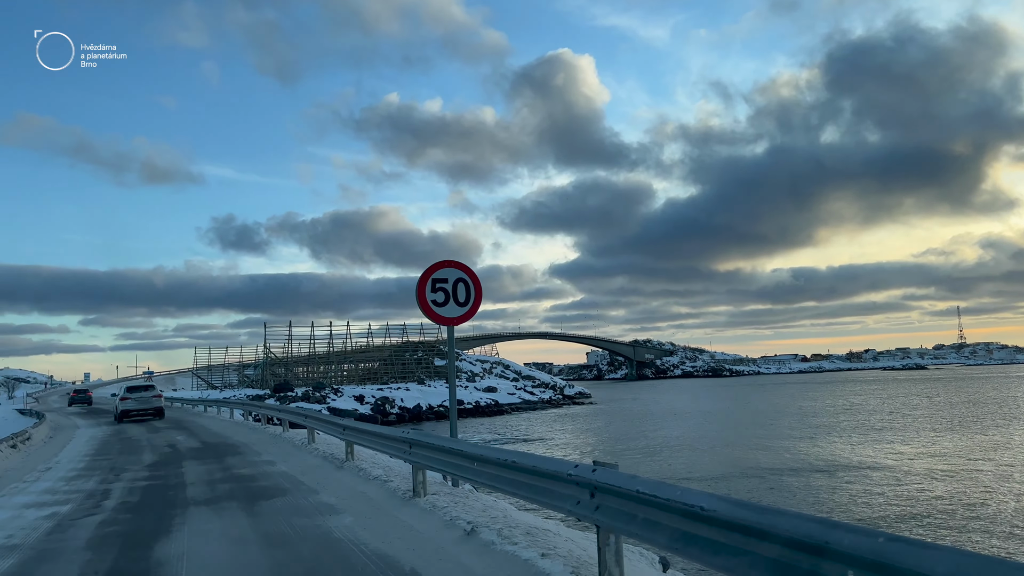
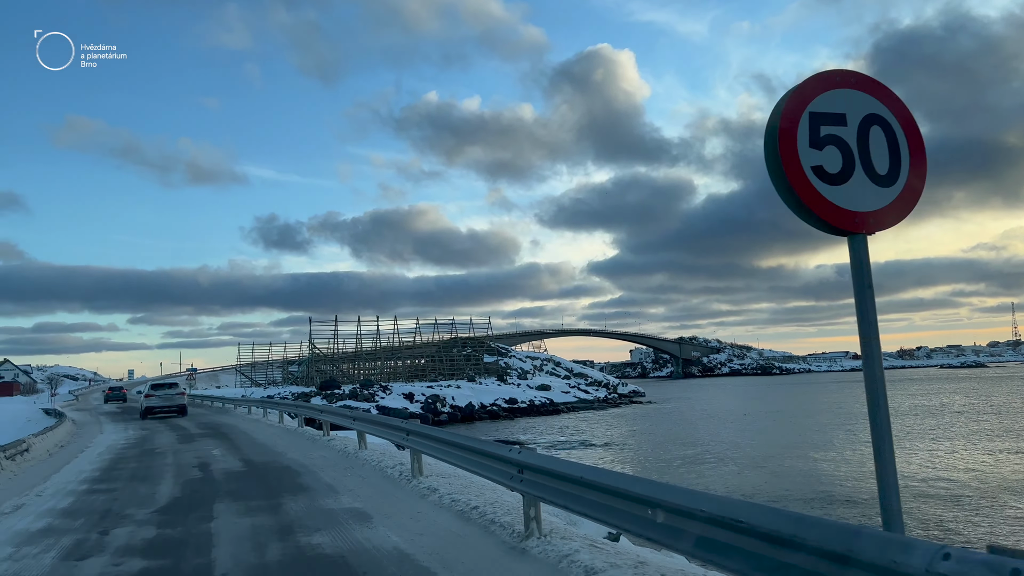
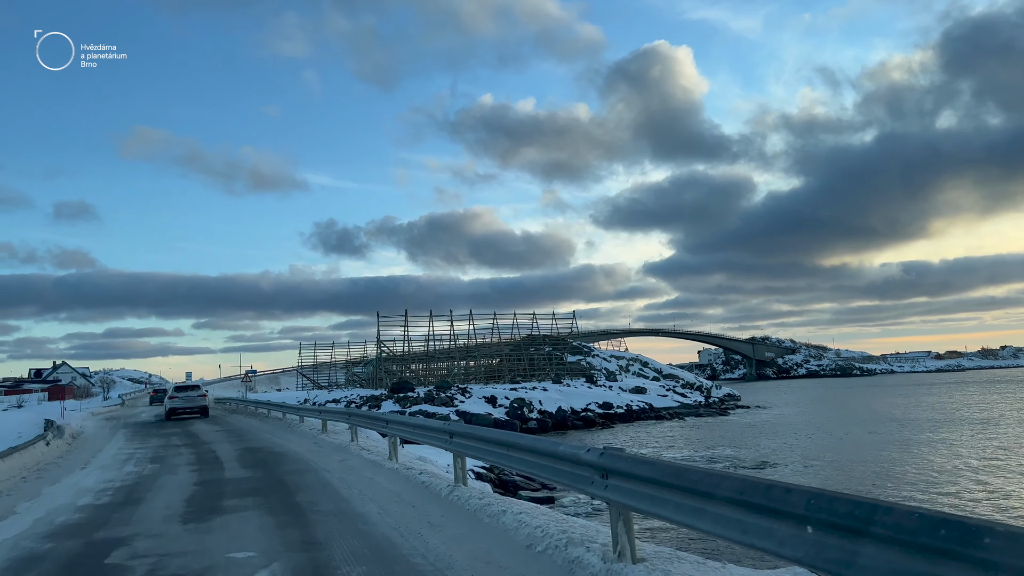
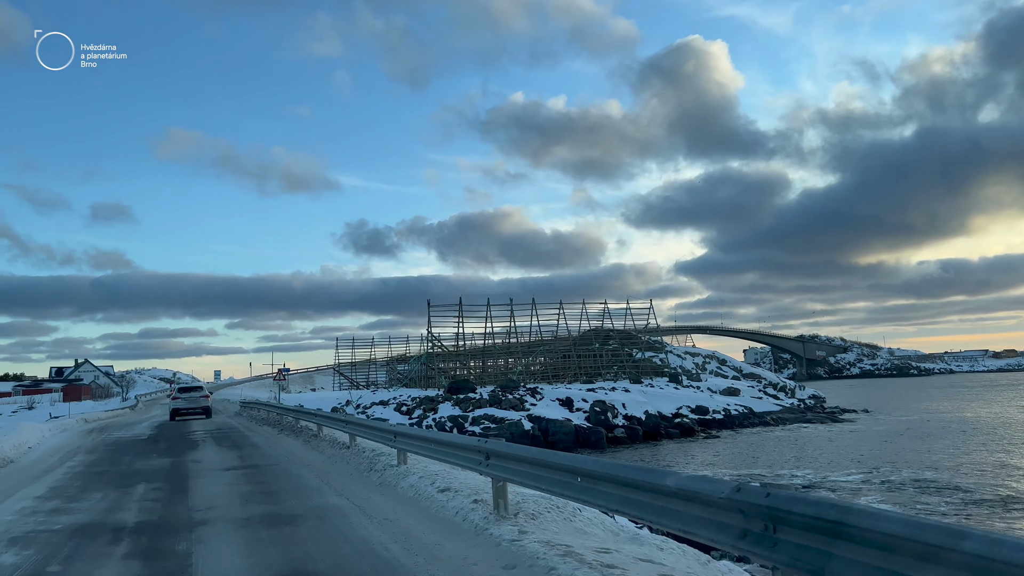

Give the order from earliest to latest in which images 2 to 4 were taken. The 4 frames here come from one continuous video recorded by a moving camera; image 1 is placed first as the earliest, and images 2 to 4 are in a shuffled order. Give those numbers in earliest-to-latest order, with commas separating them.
2, 3, 4
